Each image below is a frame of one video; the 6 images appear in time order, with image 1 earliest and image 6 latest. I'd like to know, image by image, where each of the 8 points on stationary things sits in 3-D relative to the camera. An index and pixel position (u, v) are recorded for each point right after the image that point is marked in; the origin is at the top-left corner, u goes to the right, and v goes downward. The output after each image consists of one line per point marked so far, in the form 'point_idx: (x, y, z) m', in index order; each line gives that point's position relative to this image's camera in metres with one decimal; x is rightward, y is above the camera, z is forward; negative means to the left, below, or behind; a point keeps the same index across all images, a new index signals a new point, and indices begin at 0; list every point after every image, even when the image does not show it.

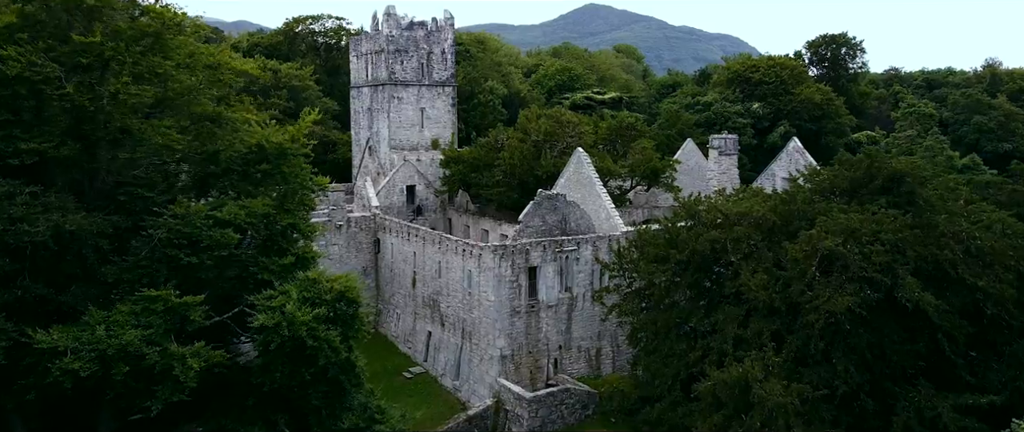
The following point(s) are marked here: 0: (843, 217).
0: (+8.1, 0.0, +19.2) m
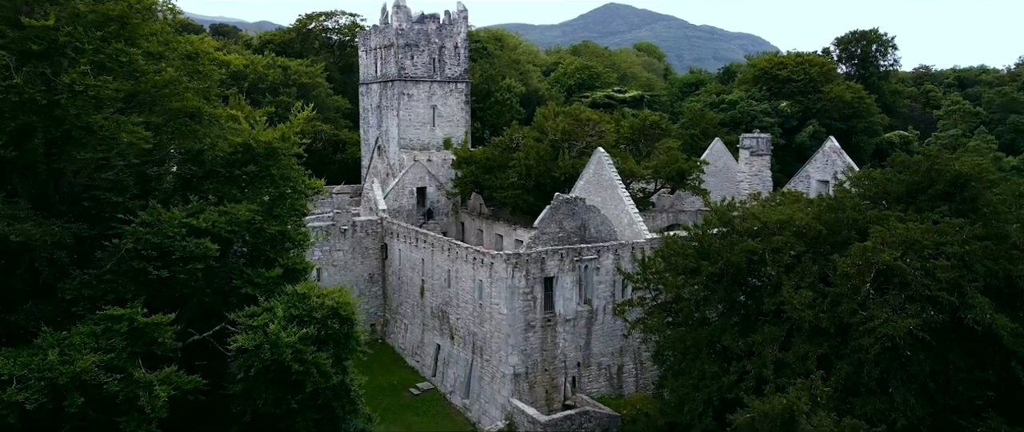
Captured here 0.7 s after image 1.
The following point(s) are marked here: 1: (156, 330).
0: (+8.4, -0.2, +16.9) m
1: (-6.6, -2.1, +14.5) m
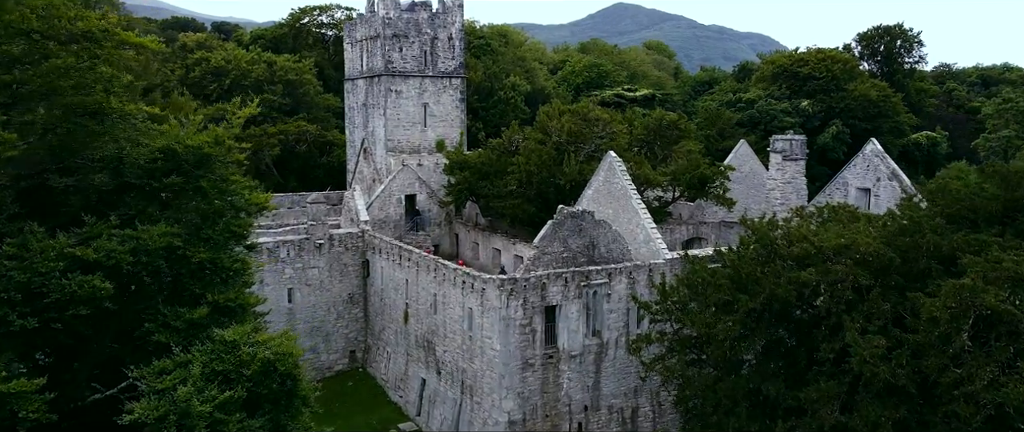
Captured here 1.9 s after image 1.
0: (+8.2, -0.7, +13.1) m
1: (-6.8, -2.5, +10.8) m
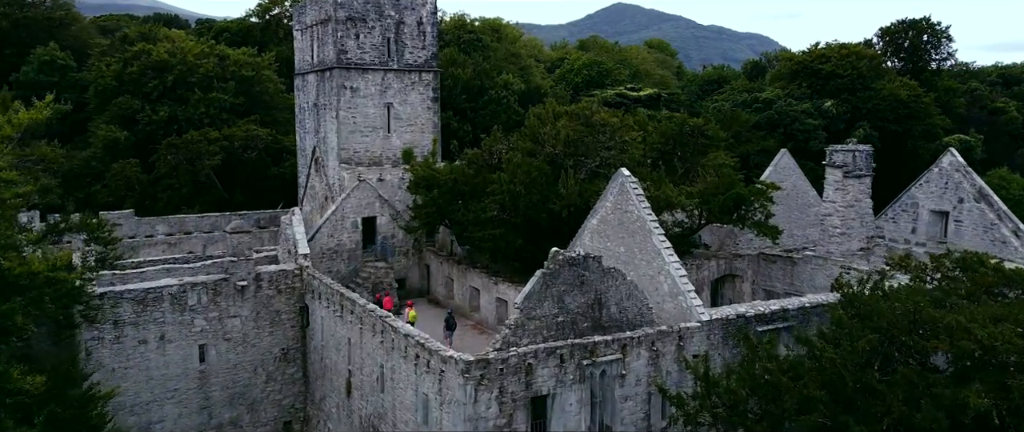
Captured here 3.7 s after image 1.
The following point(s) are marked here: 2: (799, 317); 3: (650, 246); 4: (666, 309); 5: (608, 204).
0: (+7.7, -1.6, +6.8) m
1: (-7.3, -3.4, +4.5) m
2: (+6.1, -2.1, +16.8) m
3: (+2.9, -0.6, +16.7) m
4: (+3.2, -1.9, +16.3) m
5: (+2.2, +0.3, +18.1) m
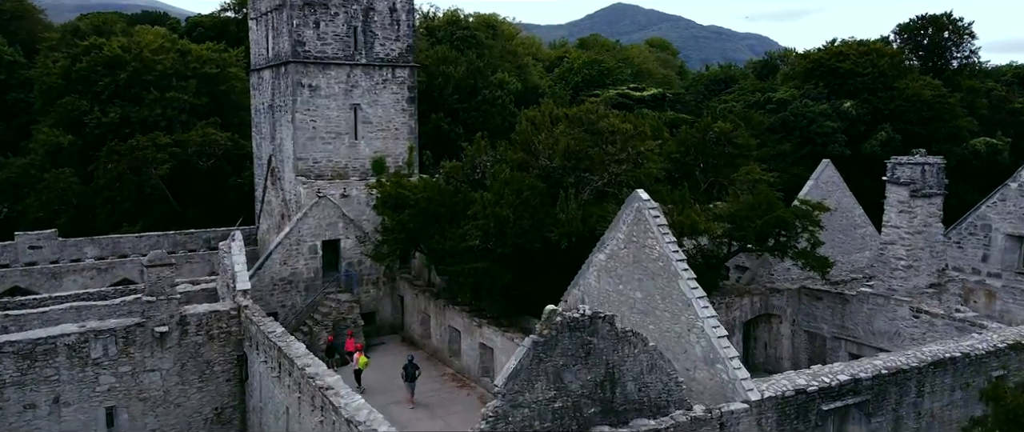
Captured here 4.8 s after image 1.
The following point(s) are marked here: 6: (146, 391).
0: (+7.4, -2.2, +2.7) m
1: (-7.6, -4.0, +0.4) m
2: (+5.8, -2.8, +12.7) m
3: (+2.6, -1.3, +12.6) m
4: (+2.9, -2.5, +12.2) m
5: (+1.9, -0.4, +13.9) m
6: (-7.8, -3.7, +16.8) m
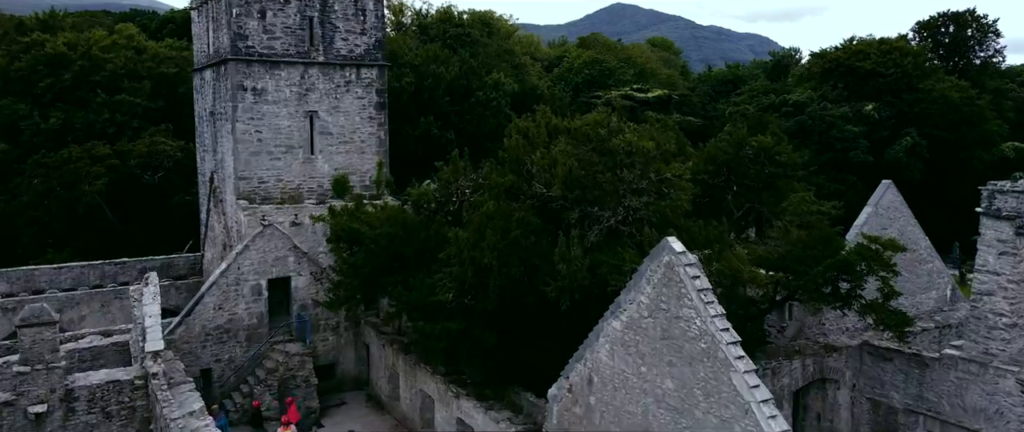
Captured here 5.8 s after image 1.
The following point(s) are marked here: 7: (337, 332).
0: (+7.1, -2.9, -1.3) m
1: (-7.8, -4.8, -3.6) m
2: (+5.6, -3.5, +8.7) m
3: (+2.4, -2.0, +8.6) m
4: (+2.7, -3.3, +8.3) m
5: (+1.7, -1.1, +10.0) m
6: (-8.1, -4.4, +12.8) m
7: (-4.0, -2.7, +17.9) m
